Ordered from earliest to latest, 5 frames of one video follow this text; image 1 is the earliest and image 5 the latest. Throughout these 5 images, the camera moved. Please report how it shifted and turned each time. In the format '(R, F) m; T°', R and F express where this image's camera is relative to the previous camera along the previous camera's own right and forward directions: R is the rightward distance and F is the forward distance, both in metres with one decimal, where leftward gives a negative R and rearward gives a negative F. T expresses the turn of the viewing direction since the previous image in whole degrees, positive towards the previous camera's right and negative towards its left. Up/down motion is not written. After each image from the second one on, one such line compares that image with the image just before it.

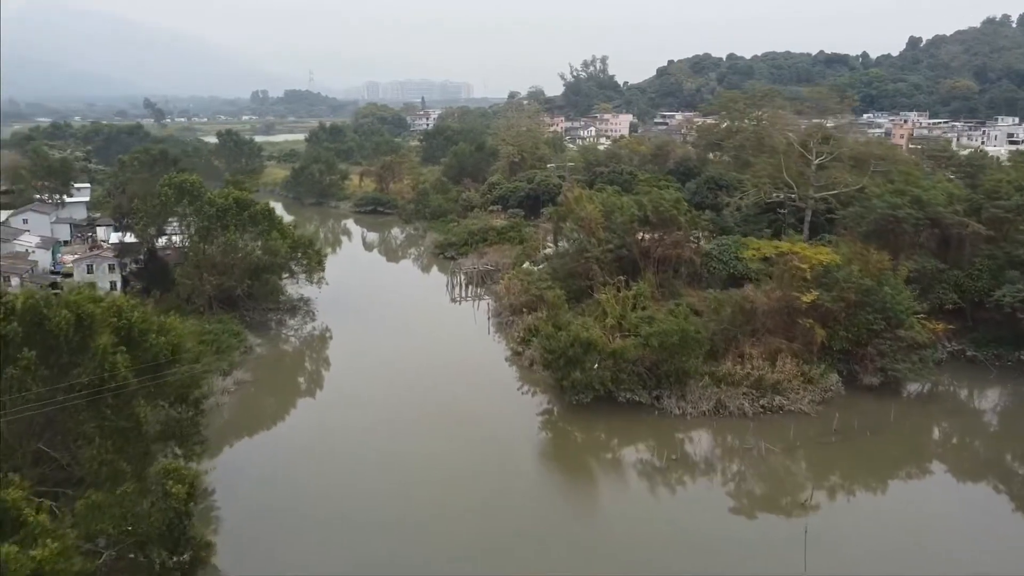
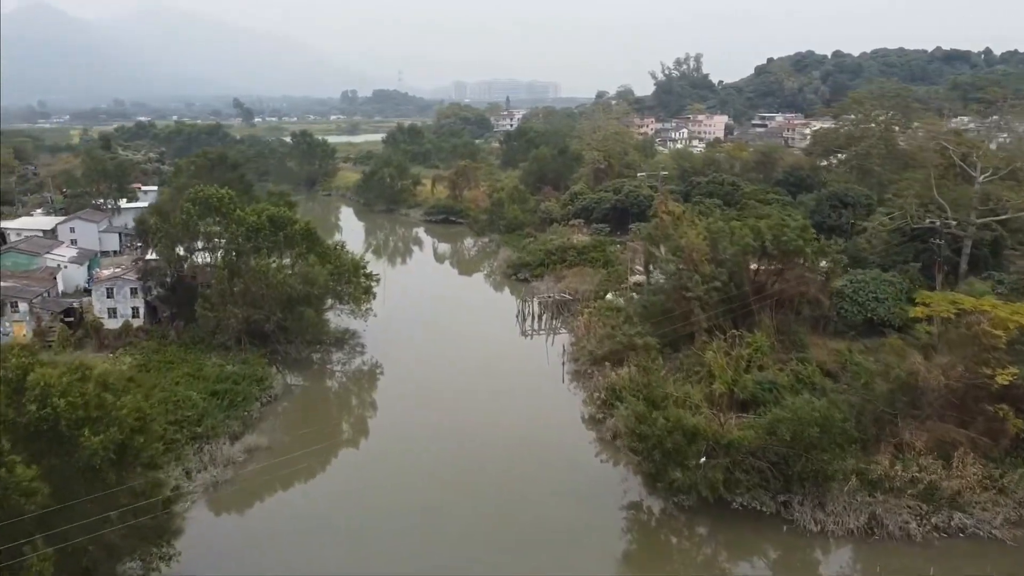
(0.0, +3.0) m; -6°
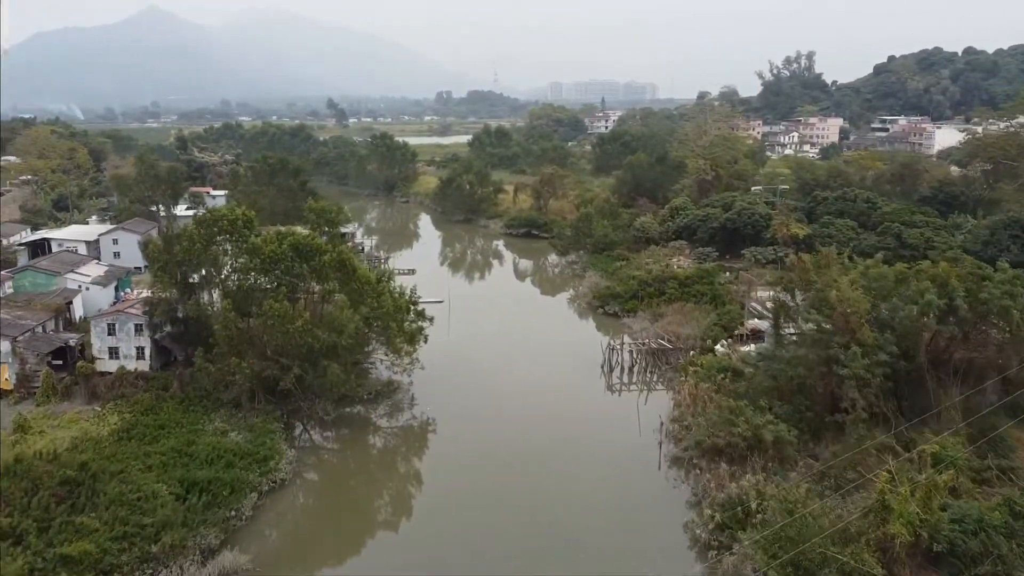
(+0.1, +3.3) m; -6°
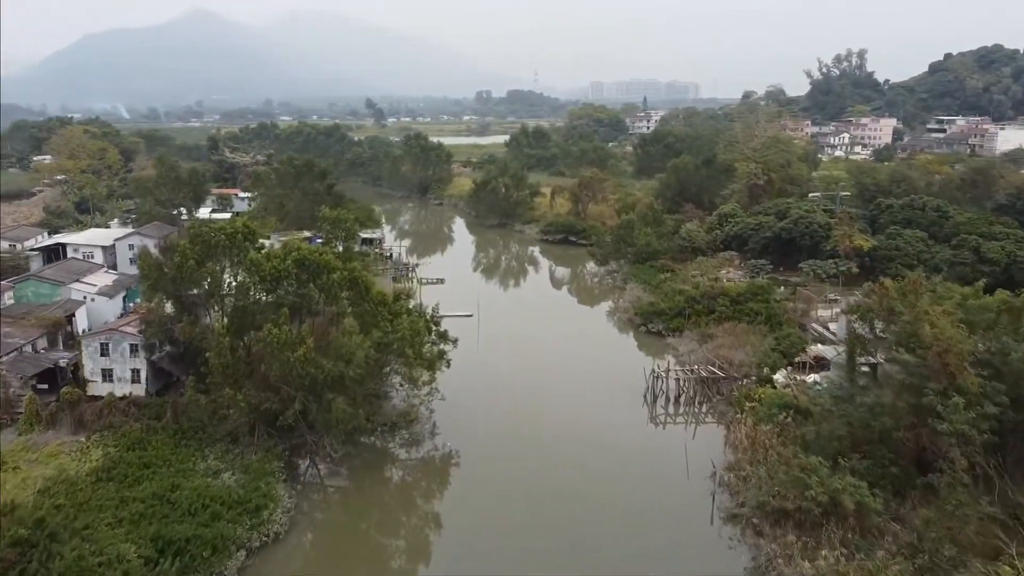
(+0.1, +1.4) m; -3°
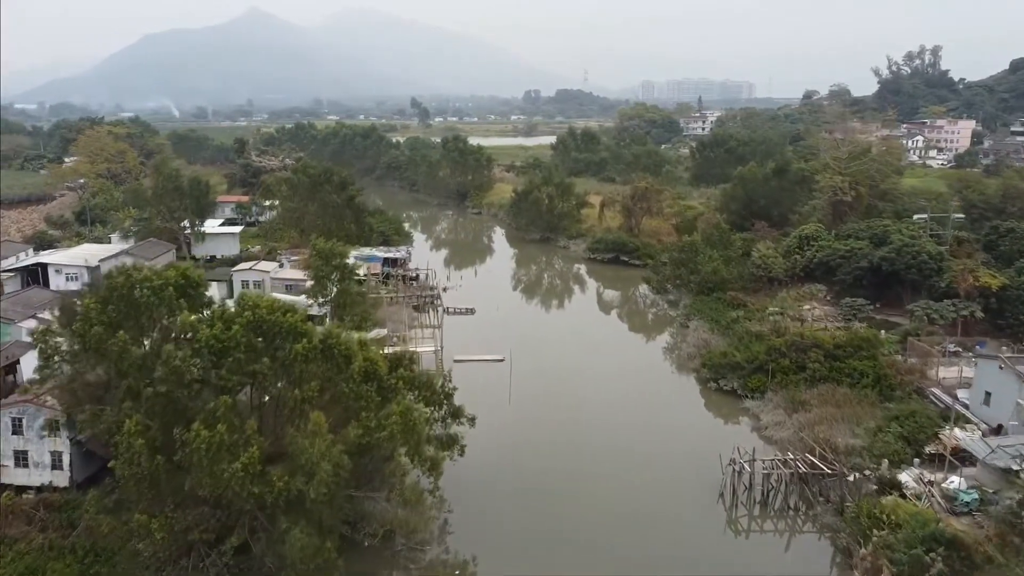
(+0.1, +3.0) m; -3°
